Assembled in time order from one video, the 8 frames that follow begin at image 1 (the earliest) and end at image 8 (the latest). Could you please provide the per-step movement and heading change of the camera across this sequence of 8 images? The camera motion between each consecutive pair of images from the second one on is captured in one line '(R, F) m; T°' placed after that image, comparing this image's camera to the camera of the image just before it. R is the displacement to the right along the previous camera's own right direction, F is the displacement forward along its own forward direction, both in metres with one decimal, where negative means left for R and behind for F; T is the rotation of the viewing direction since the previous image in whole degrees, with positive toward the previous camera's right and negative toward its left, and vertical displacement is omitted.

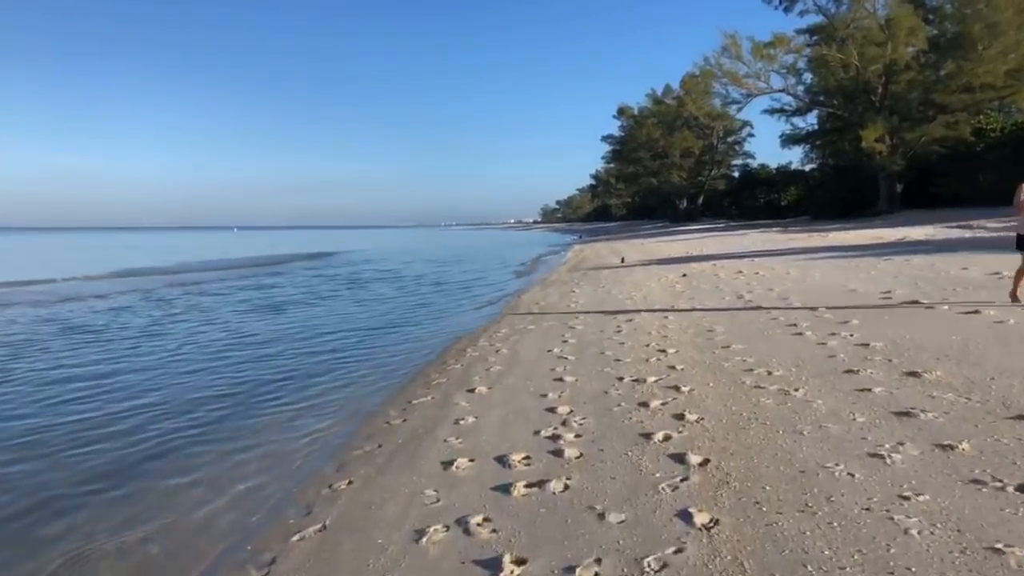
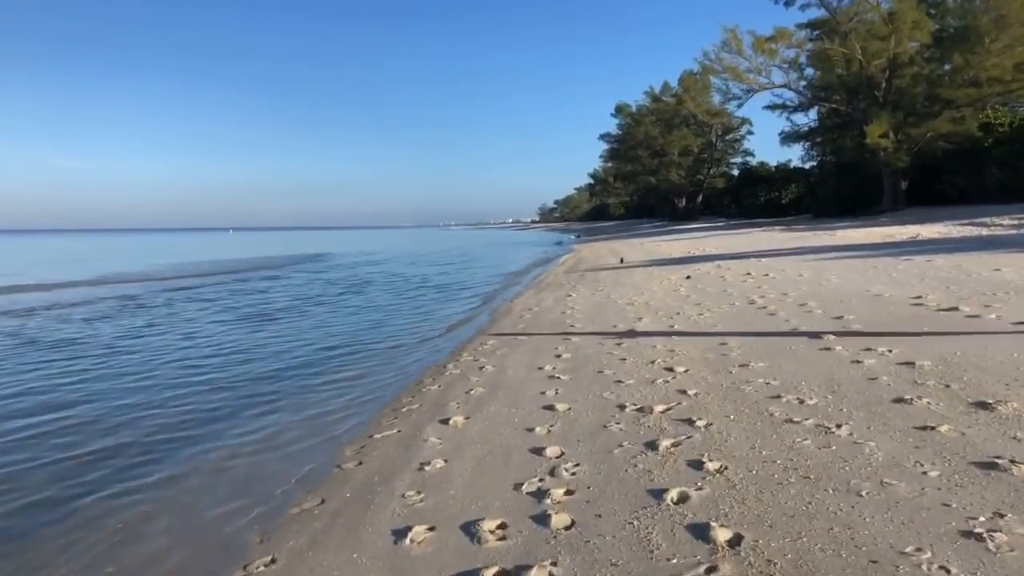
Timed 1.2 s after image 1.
(+0.1, +1.0) m; 0°
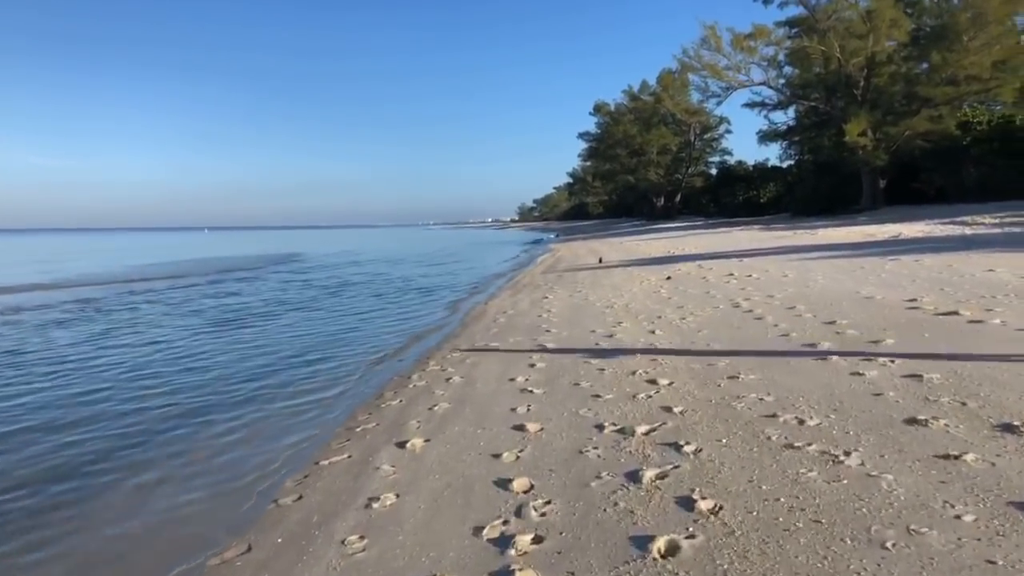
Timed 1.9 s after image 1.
(+0.1, +0.6) m; +1°
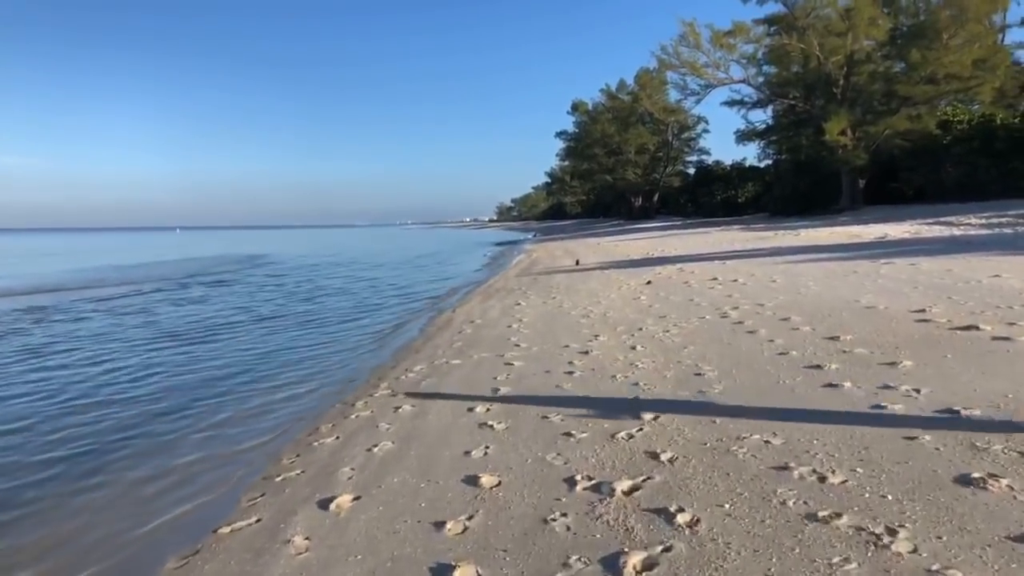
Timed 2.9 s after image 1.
(+0.1, +0.9) m; +2°
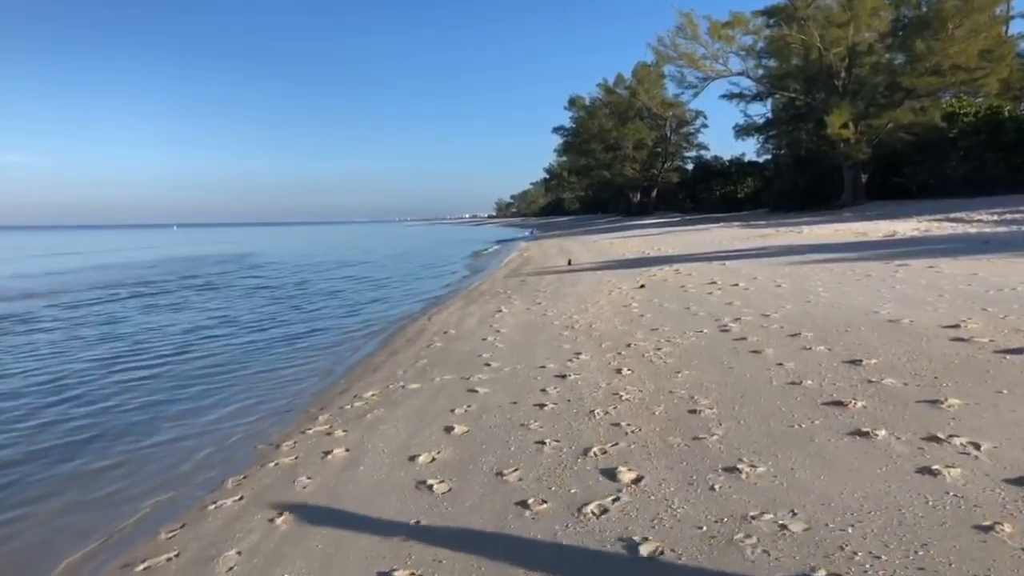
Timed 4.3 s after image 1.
(+0.3, +1.1) m; 0°
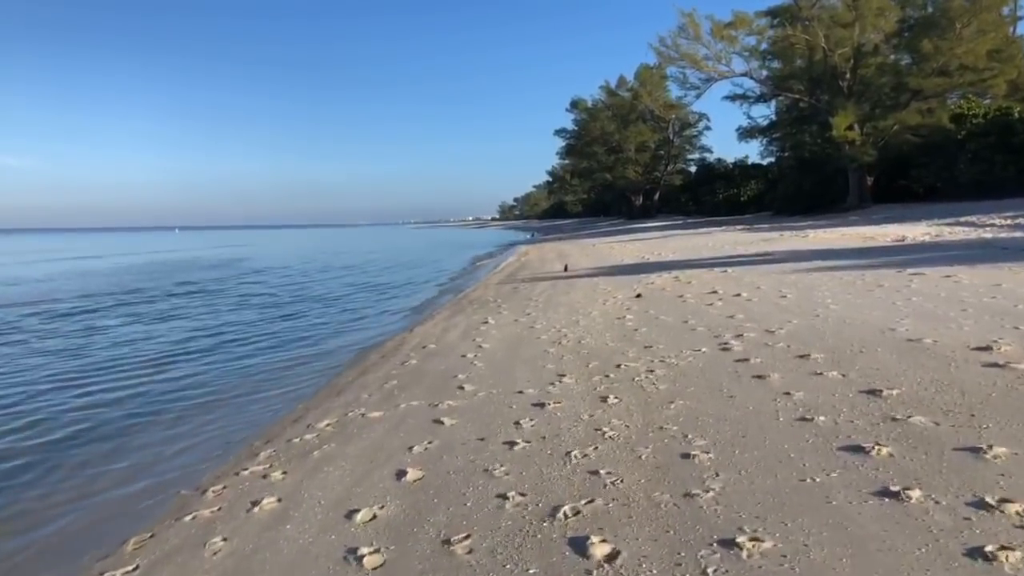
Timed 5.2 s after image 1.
(+0.2, +0.8) m; 0°
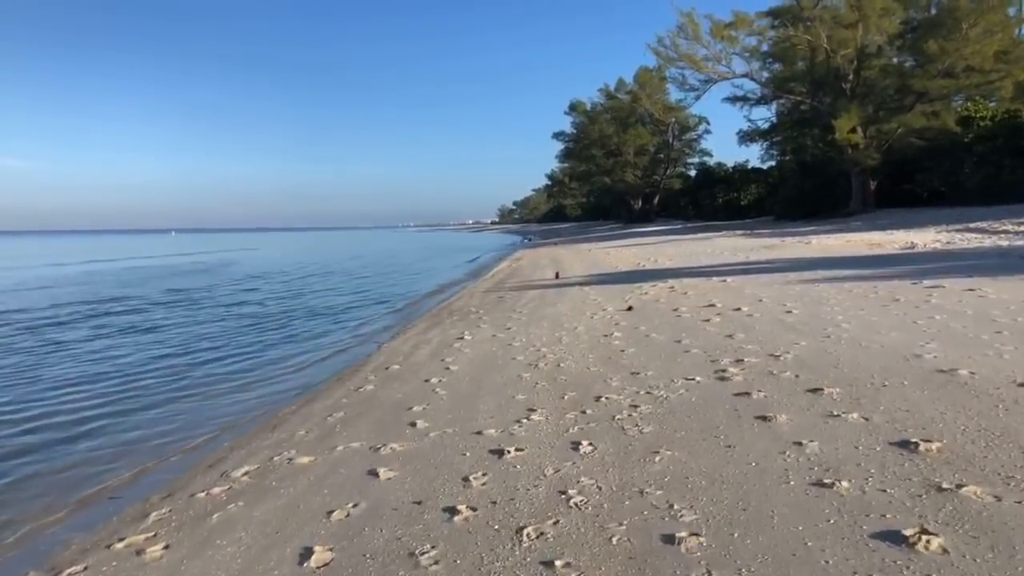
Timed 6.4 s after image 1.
(+0.3, +1.0) m; 0°
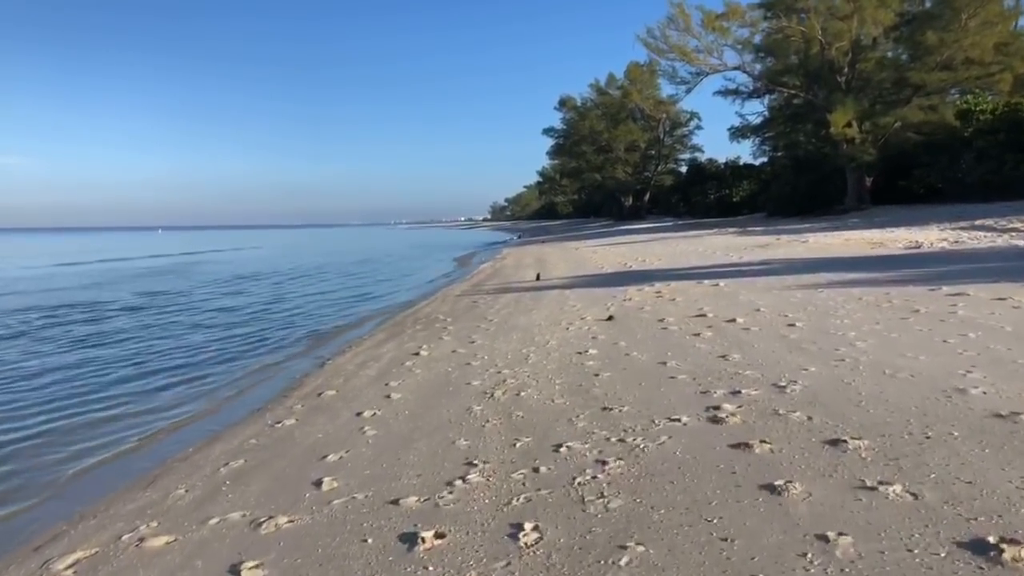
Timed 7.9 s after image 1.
(+0.3, +1.3) m; +1°
